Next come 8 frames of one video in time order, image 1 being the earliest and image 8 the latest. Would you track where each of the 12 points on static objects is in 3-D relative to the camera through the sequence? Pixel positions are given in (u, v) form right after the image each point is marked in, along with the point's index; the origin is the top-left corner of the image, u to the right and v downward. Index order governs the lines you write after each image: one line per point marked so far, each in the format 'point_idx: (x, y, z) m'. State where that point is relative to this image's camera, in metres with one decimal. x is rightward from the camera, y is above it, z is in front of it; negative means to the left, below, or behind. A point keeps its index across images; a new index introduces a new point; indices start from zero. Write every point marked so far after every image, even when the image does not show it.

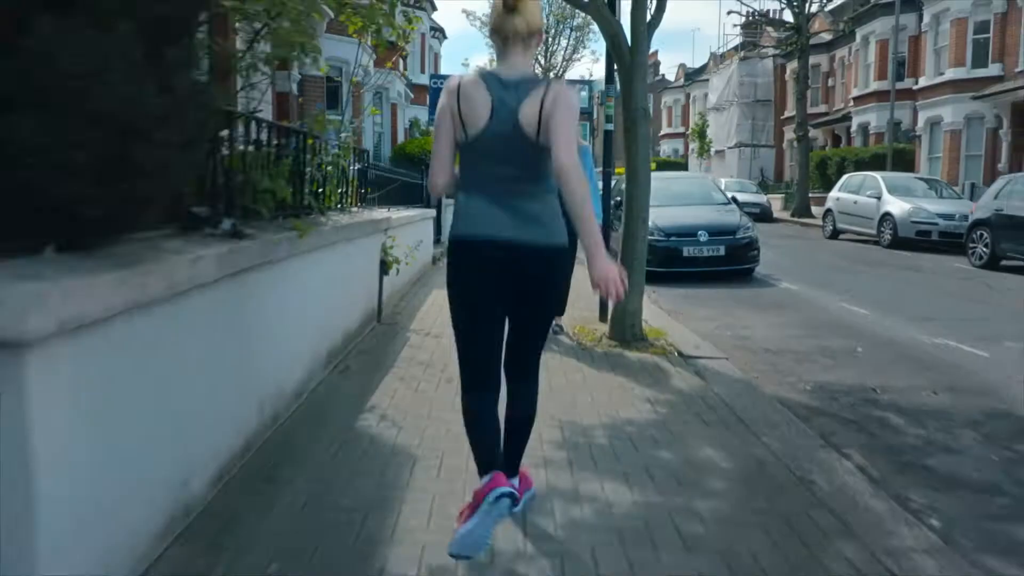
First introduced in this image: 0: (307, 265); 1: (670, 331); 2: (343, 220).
0: (-1.3, +0.3, +6.5) m
1: (+1.6, -0.5, +8.3) m
2: (-1.3, +0.6, +6.5) m
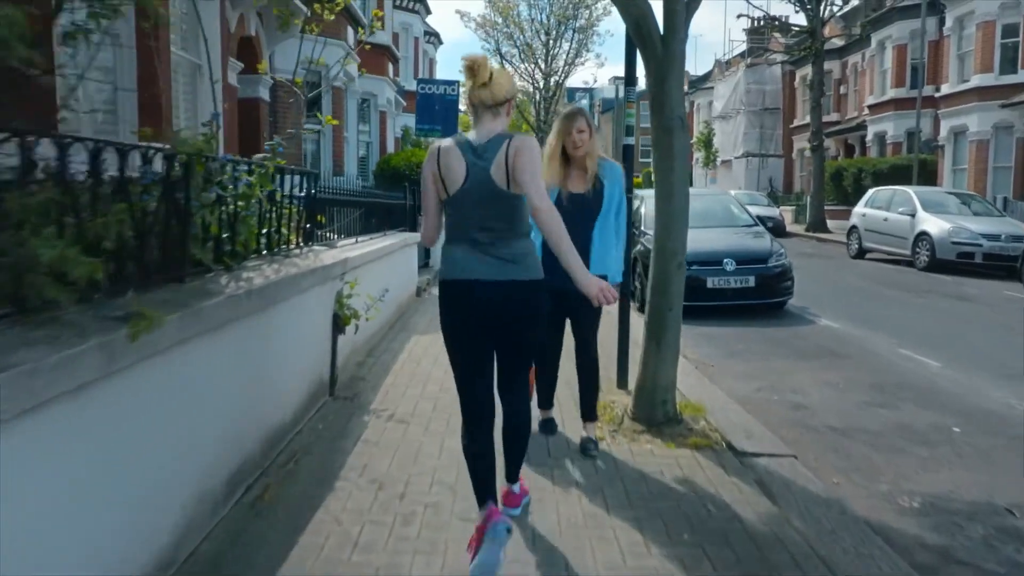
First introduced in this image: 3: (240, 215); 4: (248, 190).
0: (-1.3, -0.2, +4.6) m
1: (+1.6, -1.0, +6.4) m
2: (-1.4, +0.1, +4.6) m
3: (-1.5, +0.4, +4.4) m
4: (-1.5, +0.5, +4.5) m
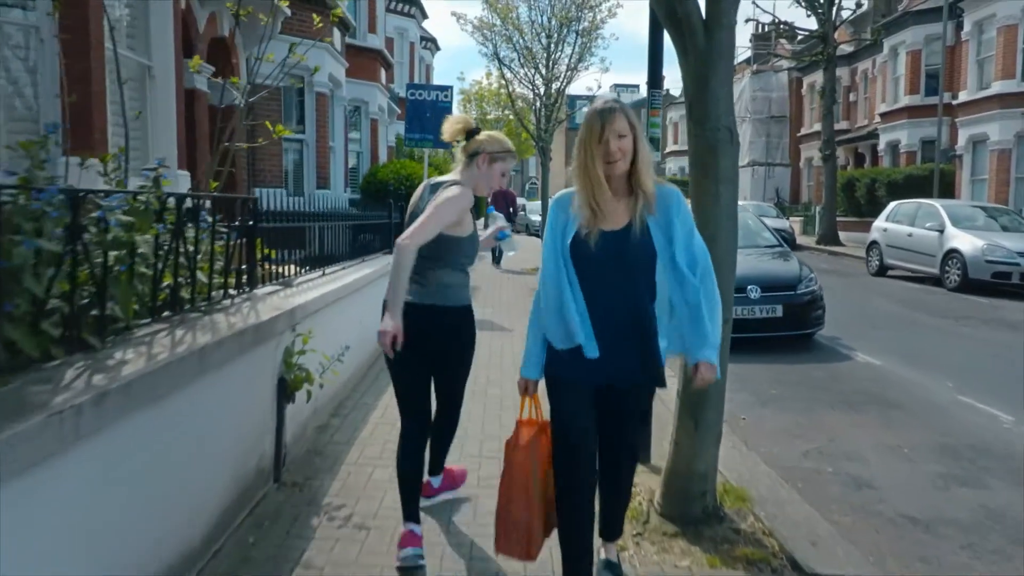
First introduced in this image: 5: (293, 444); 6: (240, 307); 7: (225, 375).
0: (-1.4, -0.5, +3.2) m
1: (+1.5, -1.3, +5.1) m
2: (-1.4, -0.2, +3.3) m
3: (-1.5, +0.1, +3.1) m
4: (-1.5, +0.2, +3.1) m
5: (-1.4, -1.0, +5.2) m
6: (-1.5, -0.1, +4.5) m
7: (-1.4, -0.4, +3.9) m
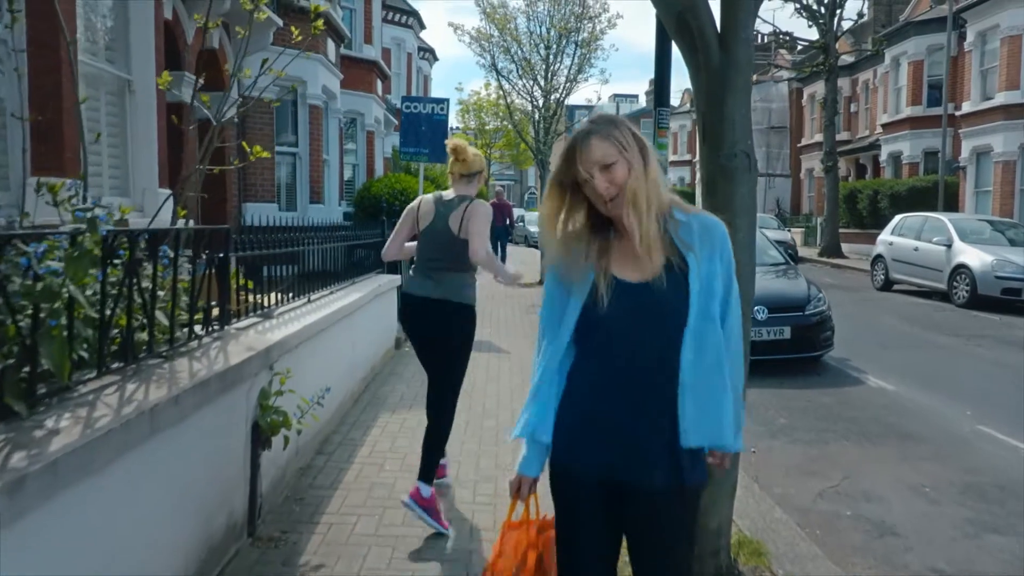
0: (-1.4, -0.7, +2.8) m
1: (+1.5, -1.5, +4.7) m
2: (-1.4, -0.4, +2.9) m
3: (-1.5, -0.1, +2.7) m
4: (-1.5, 0.0, +2.7) m
5: (-1.4, -1.2, +4.8) m
6: (-1.5, -0.3, +4.1) m
7: (-1.4, -0.6, +3.4) m
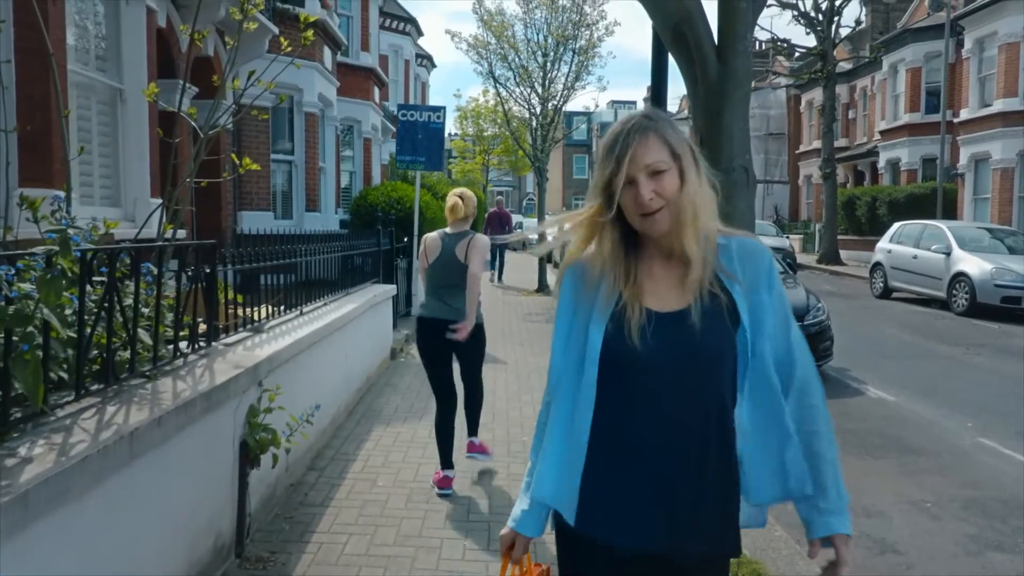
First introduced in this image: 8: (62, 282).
0: (-1.4, -0.7, +2.7) m
1: (+1.5, -1.6, +4.6) m
2: (-1.5, -0.5, +2.8) m
3: (-1.6, -0.2, +2.6) m
4: (-1.6, 0.0, +2.6) m
5: (-1.5, -1.3, +4.7) m
6: (-1.5, -0.4, +4.0) m
7: (-1.4, -0.7, +3.4) m
8: (-1.5, 0.0, +2.7) m
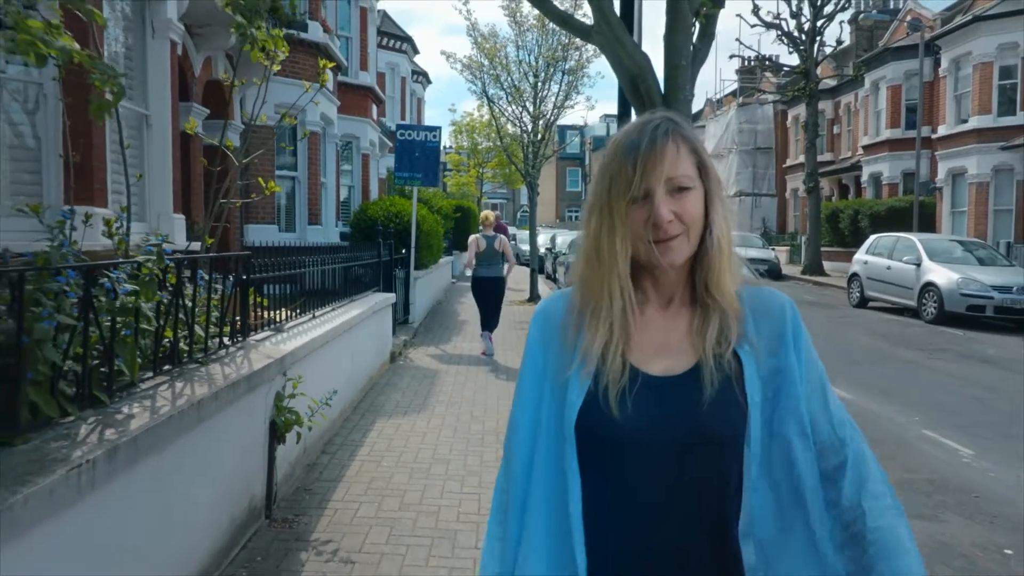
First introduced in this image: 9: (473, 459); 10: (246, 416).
0: (-1.5, -0.7, +3.6) m
1: (+1.4, -1.6, +5.4) m
2: (-1.5, -0.5, +3.6) m
3: (-1.7, -0.2, +3.4) m
4: (-1.6, 0.0, +3.5) m
5: (-1.6, -1.3, +5.5) m
6: (-1.6, -0.4, +4.8) m
7: (-1.5, -0.7, +4.2) m
8: (-1.5, 0.0, +3.5) m
9: (-0.3, -1.4, +6.8) m
10: (-1.5, -0.7, +4.7) m
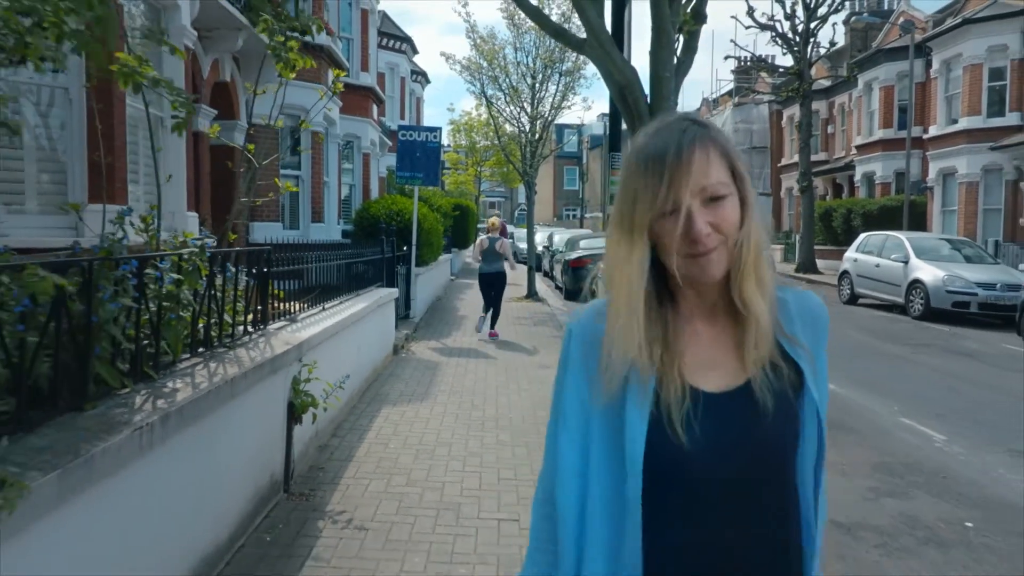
0: (-1.5, -0.7, +4.0) m
1: (+1.4, -1.6, +5.8) m
2: (-1.5, -0.4, +4.1) m
3: (-1.7, -0.1, +3.9) m
4: (-1.6, 0.0, +3.9) m
5: (-1.6, -1.3, +6.0) m
6: (-1.6, -0.3, +5.2) m
7: (-1.5, -0.6, +4.6) m
8: (-1.5, +0.1, +3.9) m
9: (-0.3, -1.4, +7.2) m
10: (-1.5, -0.7, +5.1) m
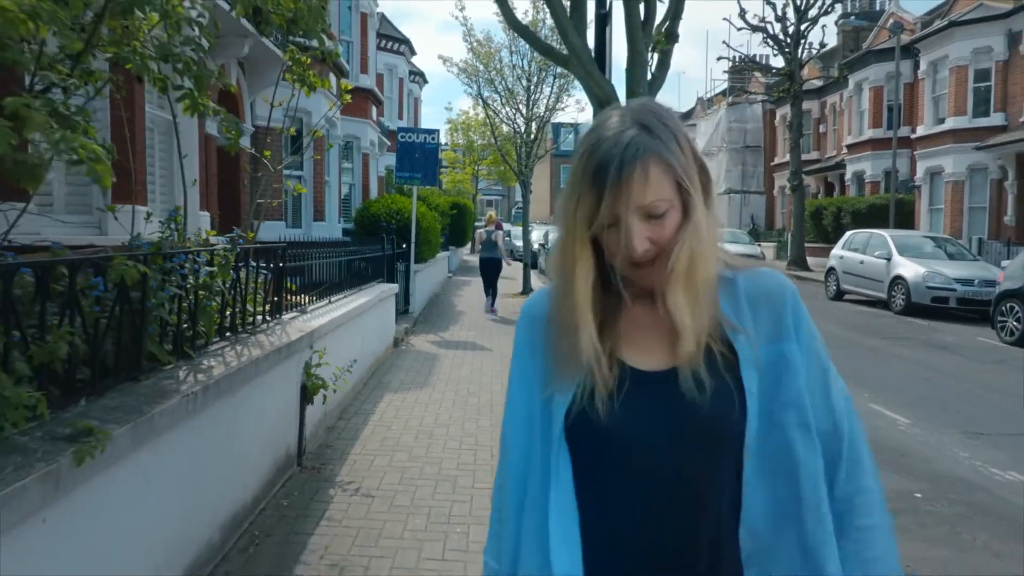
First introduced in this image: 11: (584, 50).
0: (-1.5, -0.6, +4.6) m
1: (+1.3, -1.5, +6.5) m
2: (-1.6, -0.4, +4.7) m
3: (-1.7, -0.1, +4.5) m
4: (-1.7, +0.1, +4.5) m
5: (-1.6, -1.2, +6.6) m
6: (-1.7, -0.3, +5.8) m
7: (-1.6, -0.6, +5.2) m
8: (-1.6, +0.1, +4.5) m
9: (-0.4, -1.3, +7.8) m
10: (-1.6, -0.6, +5.7) m
11: (+0.5, +1.7, +6.0) m
